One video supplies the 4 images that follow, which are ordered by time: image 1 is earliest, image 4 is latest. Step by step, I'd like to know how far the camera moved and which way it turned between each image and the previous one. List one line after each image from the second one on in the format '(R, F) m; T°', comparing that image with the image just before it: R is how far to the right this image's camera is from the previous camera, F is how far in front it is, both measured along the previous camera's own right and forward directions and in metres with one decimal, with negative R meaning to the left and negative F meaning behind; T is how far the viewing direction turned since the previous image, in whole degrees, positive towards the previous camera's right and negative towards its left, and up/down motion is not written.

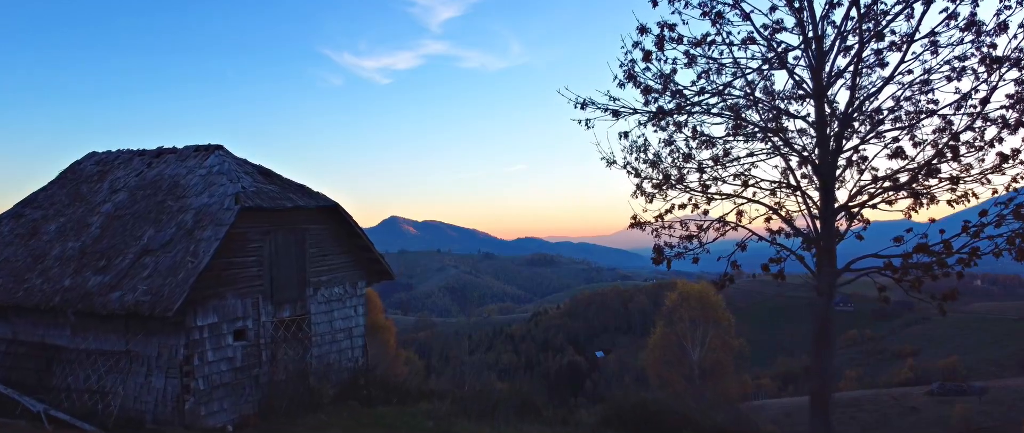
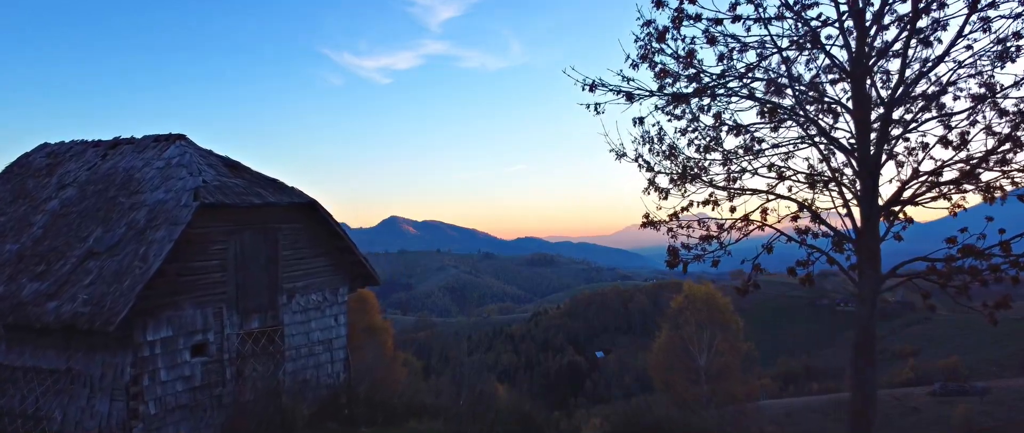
(0.0, +1.6) m; 0°
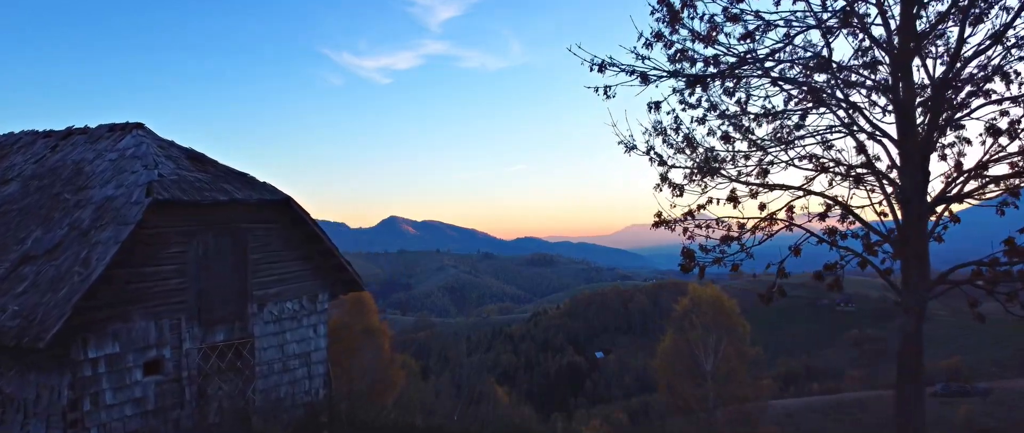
(0.0, +1.3) m; 0°
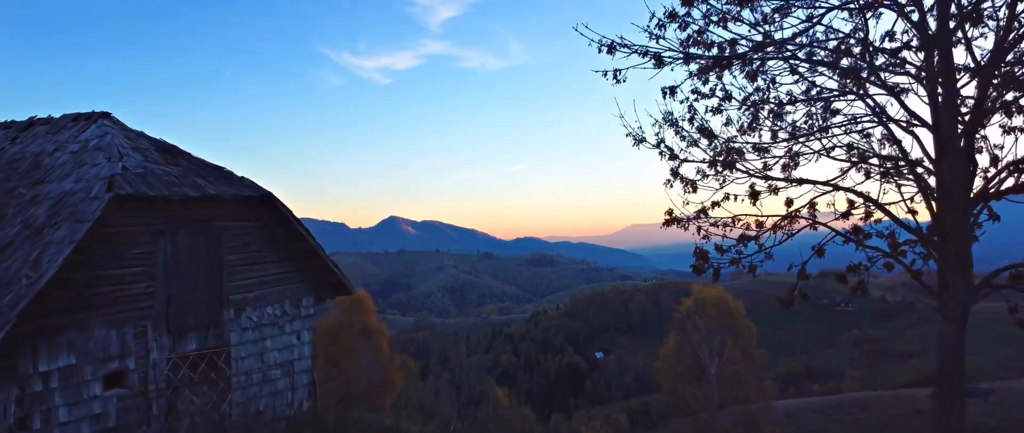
(0.0, +0.9) m; 0°
